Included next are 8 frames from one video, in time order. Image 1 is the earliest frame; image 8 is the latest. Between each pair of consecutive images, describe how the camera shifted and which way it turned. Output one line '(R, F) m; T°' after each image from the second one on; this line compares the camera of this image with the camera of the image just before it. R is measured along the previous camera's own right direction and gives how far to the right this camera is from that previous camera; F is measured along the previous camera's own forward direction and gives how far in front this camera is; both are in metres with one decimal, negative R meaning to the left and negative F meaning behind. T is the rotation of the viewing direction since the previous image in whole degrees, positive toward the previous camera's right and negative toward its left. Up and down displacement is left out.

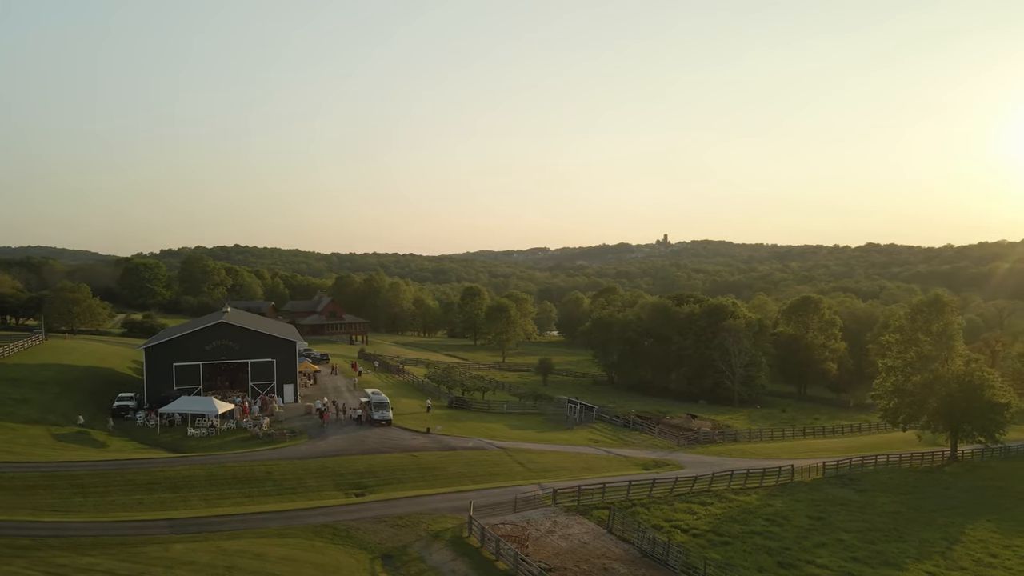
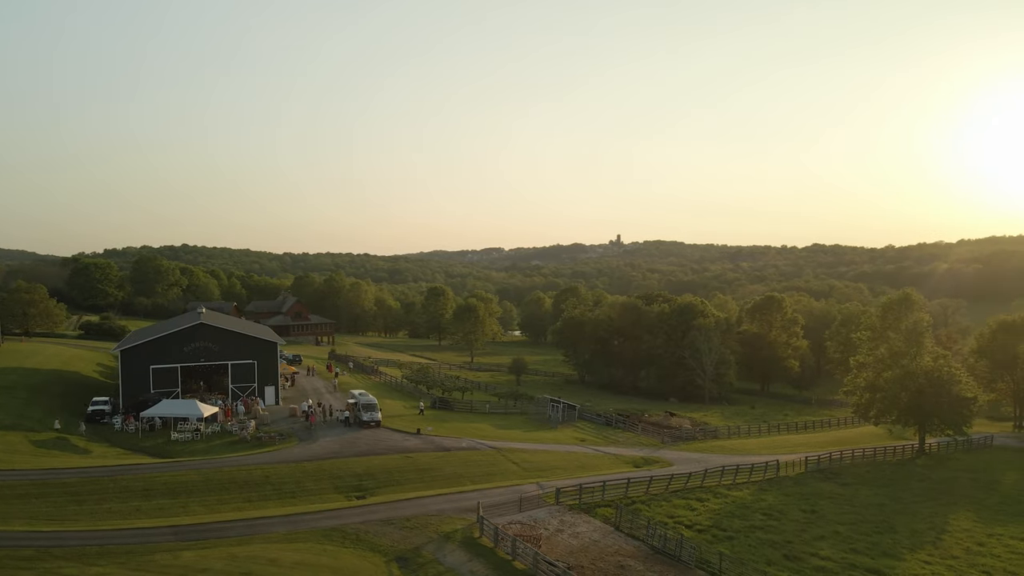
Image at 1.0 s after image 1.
(-1.6, +0.2) m; +3°
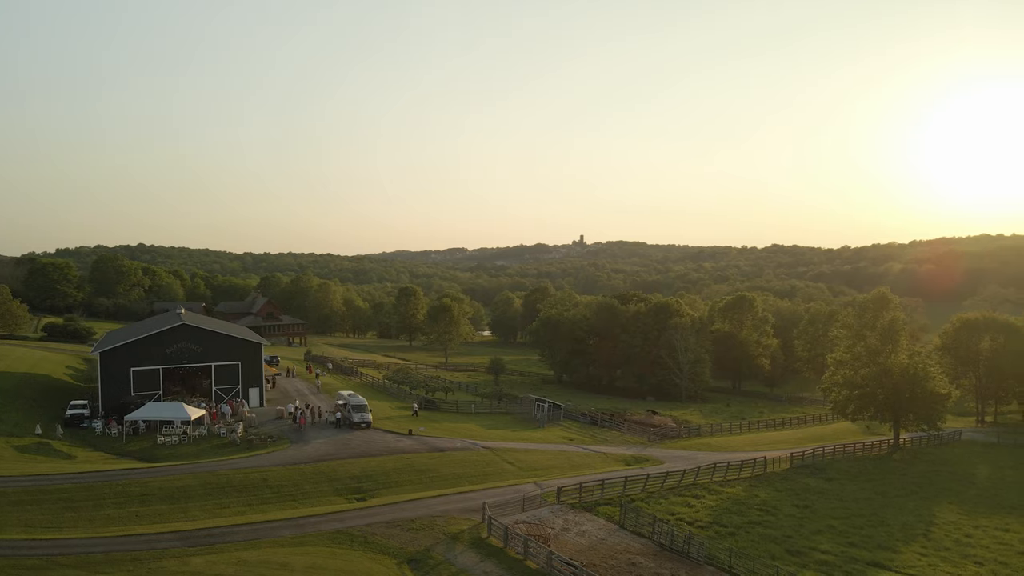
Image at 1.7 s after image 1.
(-1.3, +0.1) m; +3°
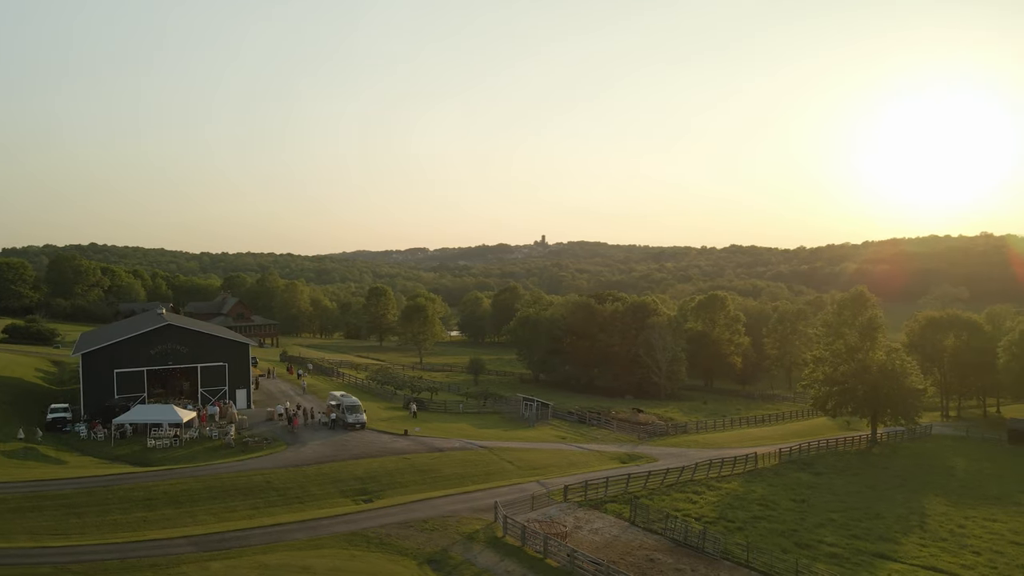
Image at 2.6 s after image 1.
(-1.5, +0.1) m; +3°
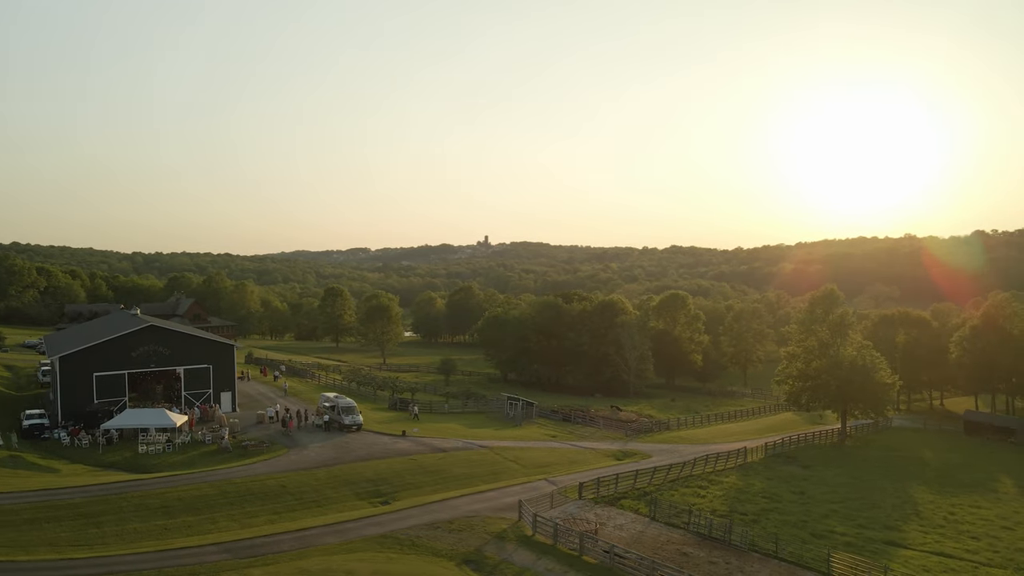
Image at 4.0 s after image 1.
(-2.4, +0.2) m; +4°
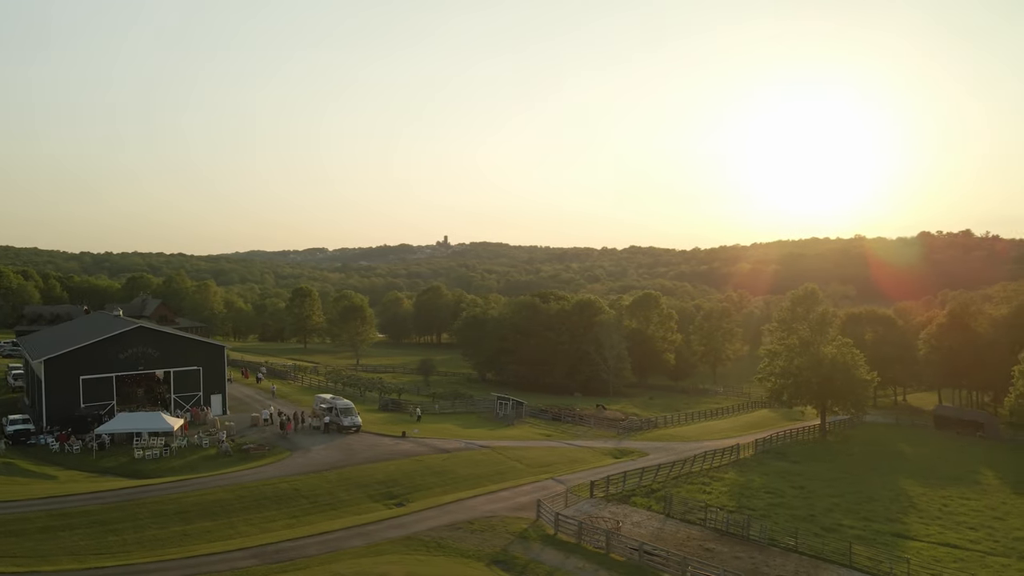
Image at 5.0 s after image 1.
(-1.8, +0.1) m; +3°
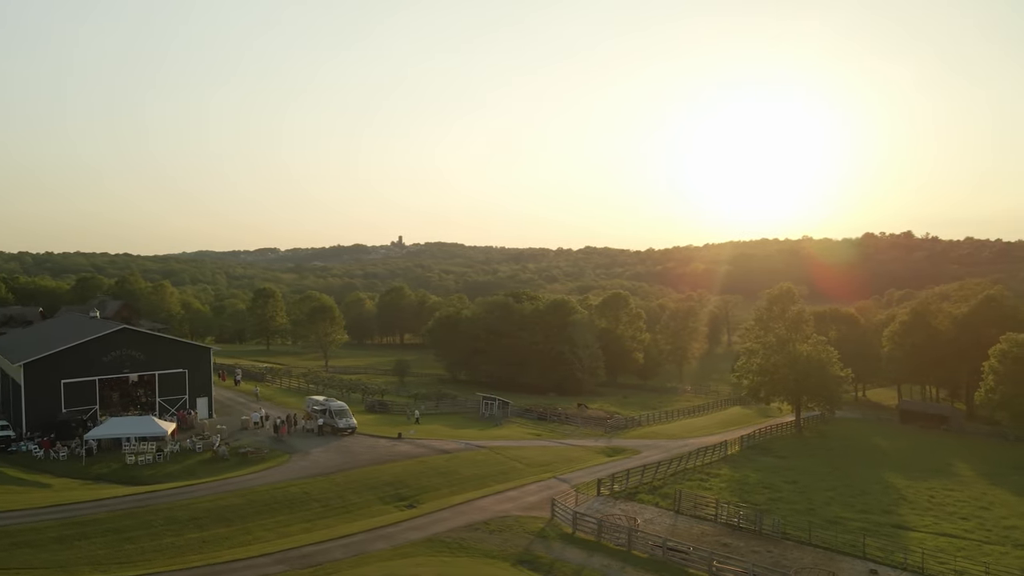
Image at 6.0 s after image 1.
(-1.8, 0.0) m; +3°
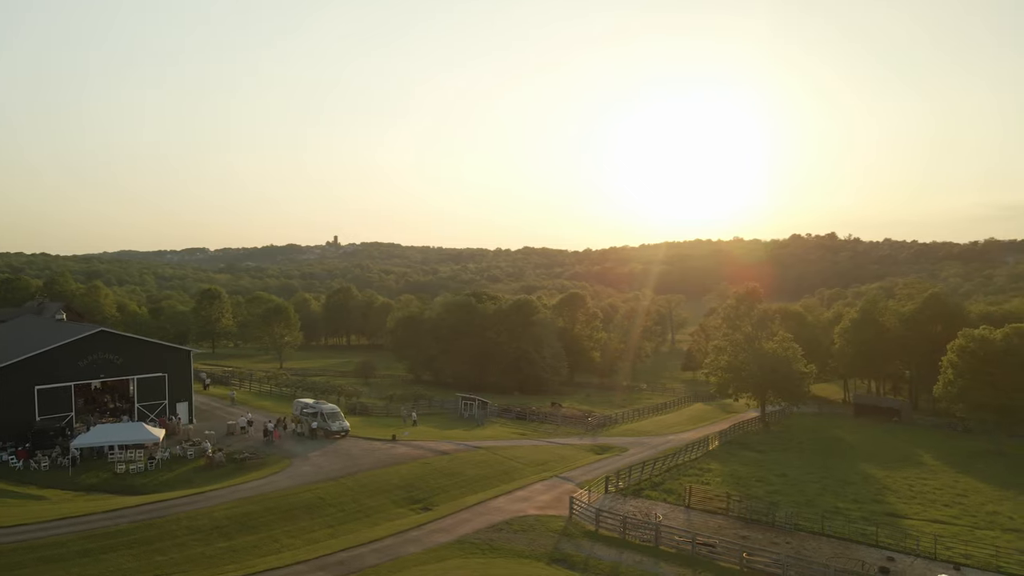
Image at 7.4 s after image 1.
(-2.5, 0.0) m; +4°
